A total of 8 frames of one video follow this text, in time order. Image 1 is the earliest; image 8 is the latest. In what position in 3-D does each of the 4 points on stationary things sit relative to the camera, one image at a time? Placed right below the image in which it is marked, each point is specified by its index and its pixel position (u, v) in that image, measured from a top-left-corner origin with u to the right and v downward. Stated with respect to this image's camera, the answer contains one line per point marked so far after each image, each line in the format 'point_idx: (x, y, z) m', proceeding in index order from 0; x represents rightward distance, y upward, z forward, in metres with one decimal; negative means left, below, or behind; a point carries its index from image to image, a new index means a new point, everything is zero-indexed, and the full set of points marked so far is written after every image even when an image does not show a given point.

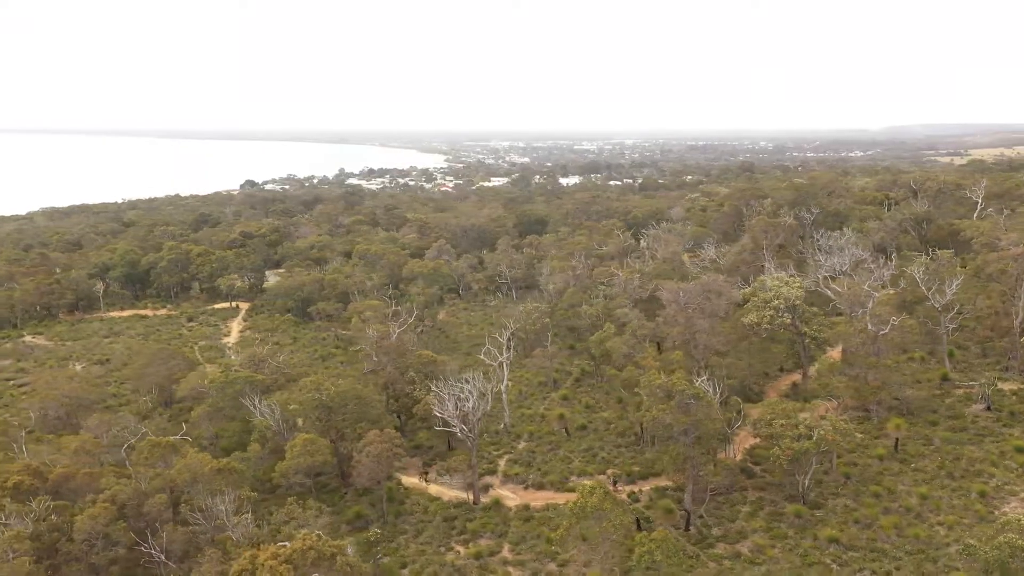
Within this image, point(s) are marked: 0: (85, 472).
0: (-9.2, -4.0, +18.1) m
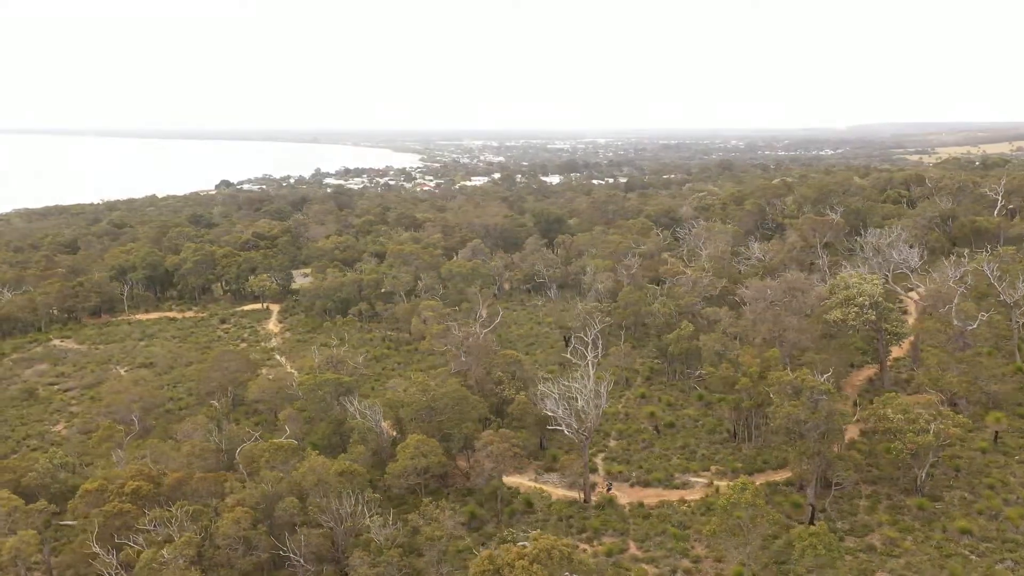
0: (-6.7, -4.0, +17.9) m
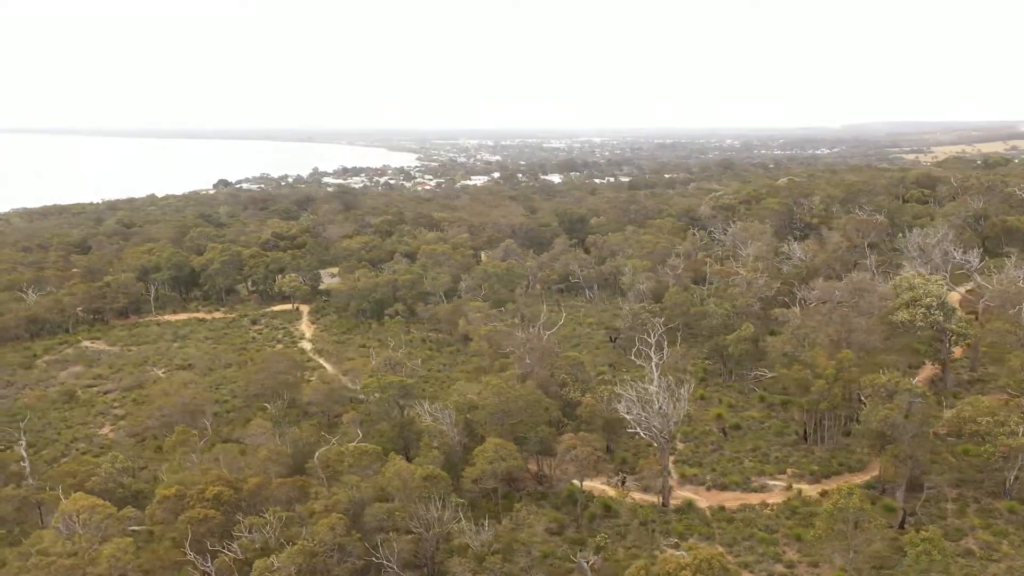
0: (-4.9, -4.1, +17.7) m
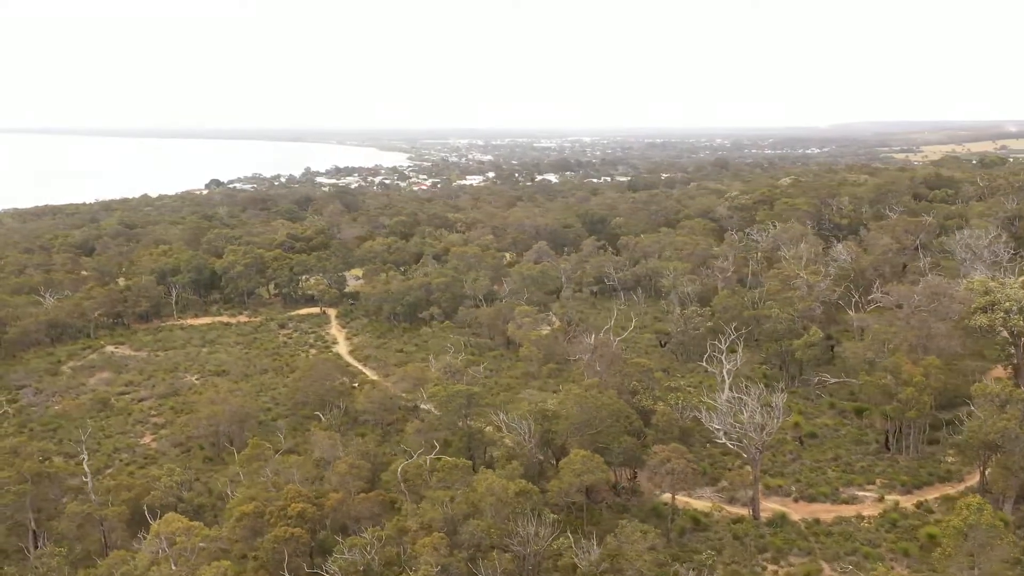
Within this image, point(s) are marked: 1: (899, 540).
0: (-3.1, -4.2, +17.0) m
1: (+7.7, -5.0, +16.7) m
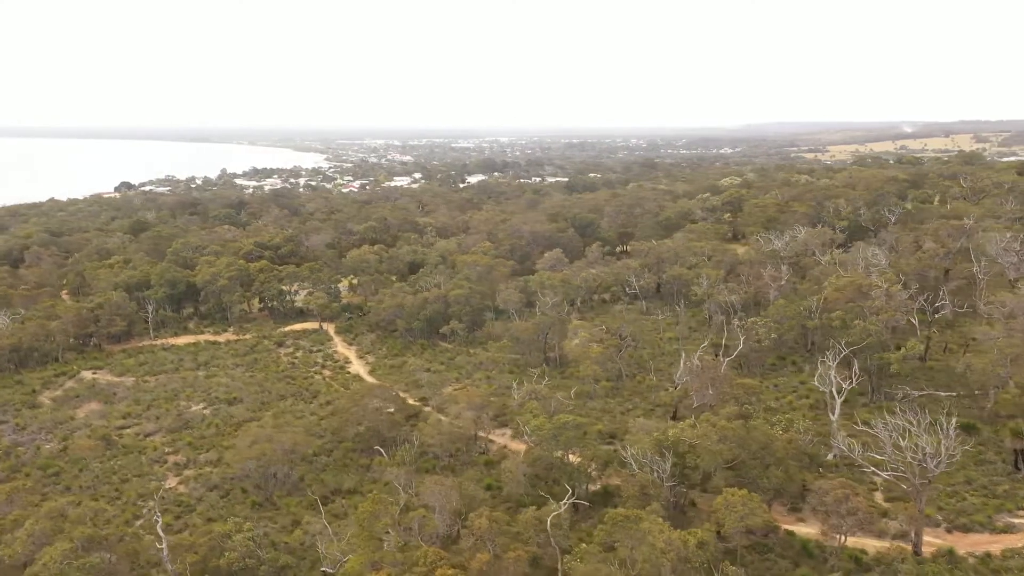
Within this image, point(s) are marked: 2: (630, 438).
0: (-0.1, -4.7, +14.8) m
1: (+10.7, -5.3, +15.6) m
2: (+2.8, -3.5, +19.5) m
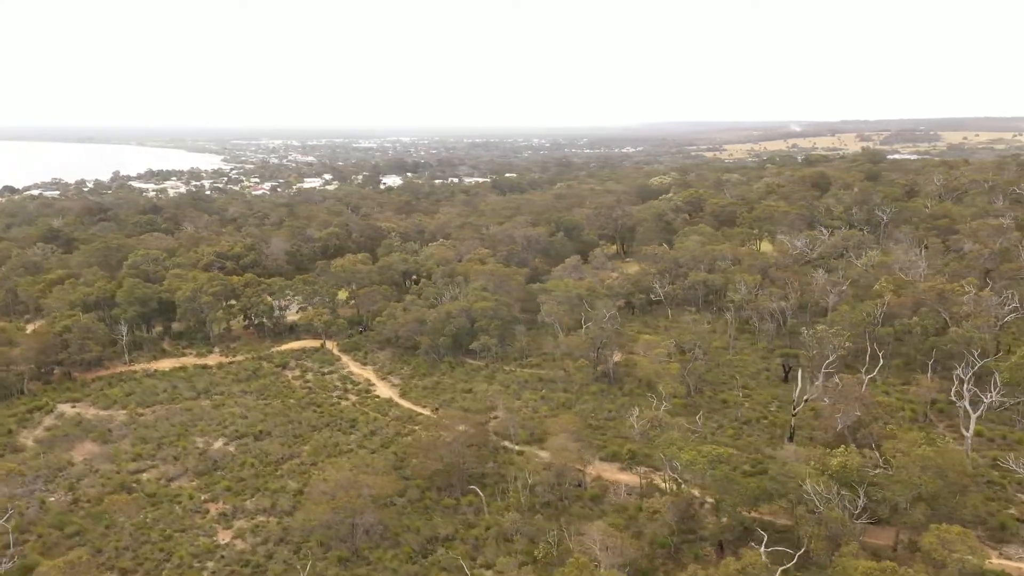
0: (+3.5, -5.1, +12.8) m
1: (+14.1, -5.5, +14.9) m
2: (+5.7, -3.8, +17.9) m
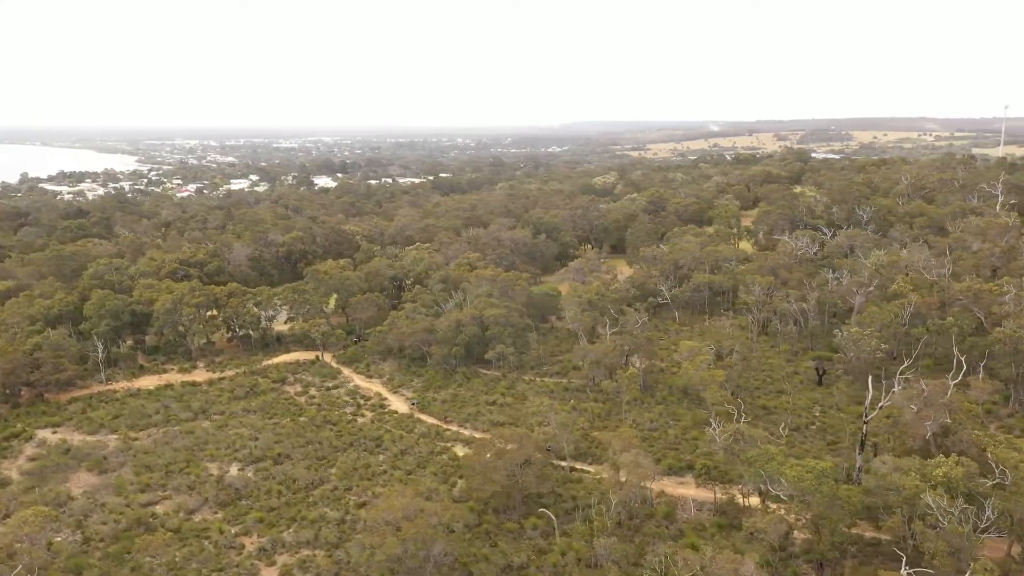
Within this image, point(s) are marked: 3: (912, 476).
0: (+5.8, -5.3, +12.0) m
1: (+16.2, -5.4, +15.0) m
2: (+7.5, -3.9, +17.2) m
3: (+7.9, -3.8, +16.8) m
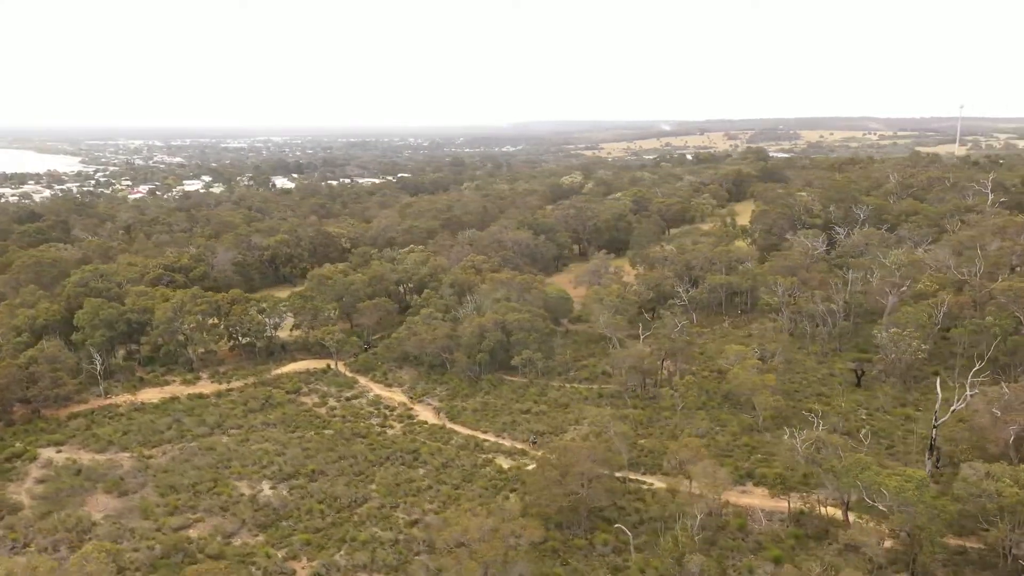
0: (+7.8, -5.3, +11.5) m
1: (+18.0, -5.4, +15.1) m
2: (+9.2, -4.0, +16.9) m
3: (+9.6, -3.8, +16.4) m
